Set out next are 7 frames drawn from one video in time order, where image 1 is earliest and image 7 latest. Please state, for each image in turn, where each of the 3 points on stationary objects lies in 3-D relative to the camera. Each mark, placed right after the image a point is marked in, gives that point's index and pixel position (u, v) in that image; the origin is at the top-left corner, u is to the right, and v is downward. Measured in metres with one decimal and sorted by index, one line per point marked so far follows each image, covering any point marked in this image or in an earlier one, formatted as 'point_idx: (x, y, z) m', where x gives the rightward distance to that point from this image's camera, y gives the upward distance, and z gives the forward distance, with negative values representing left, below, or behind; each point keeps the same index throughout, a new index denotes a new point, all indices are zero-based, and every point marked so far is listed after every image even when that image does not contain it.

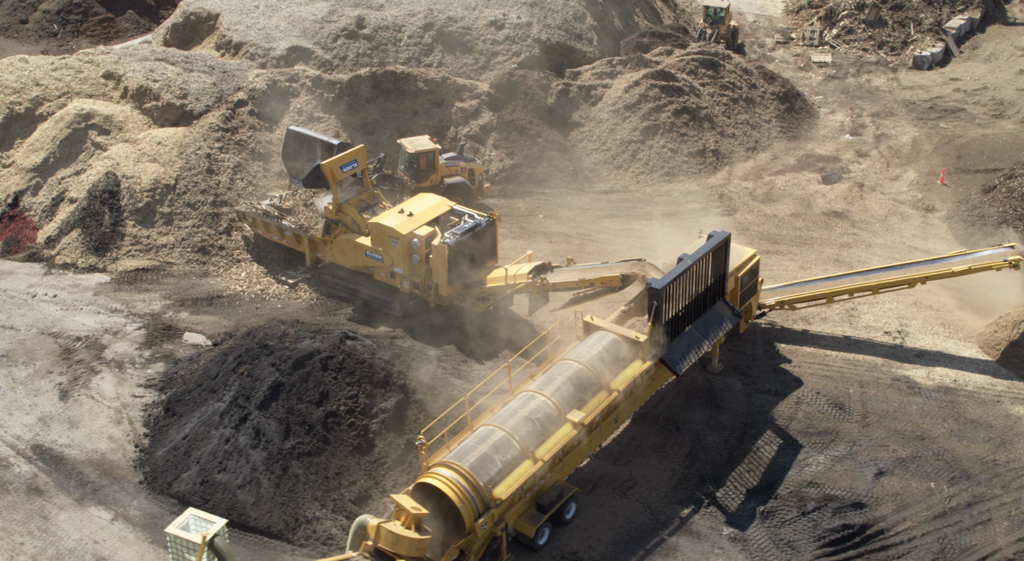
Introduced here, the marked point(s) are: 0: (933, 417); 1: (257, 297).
0: (+7.0, -2.2, +15.7) m
1: (-4.8, -0.3, +18.0) m
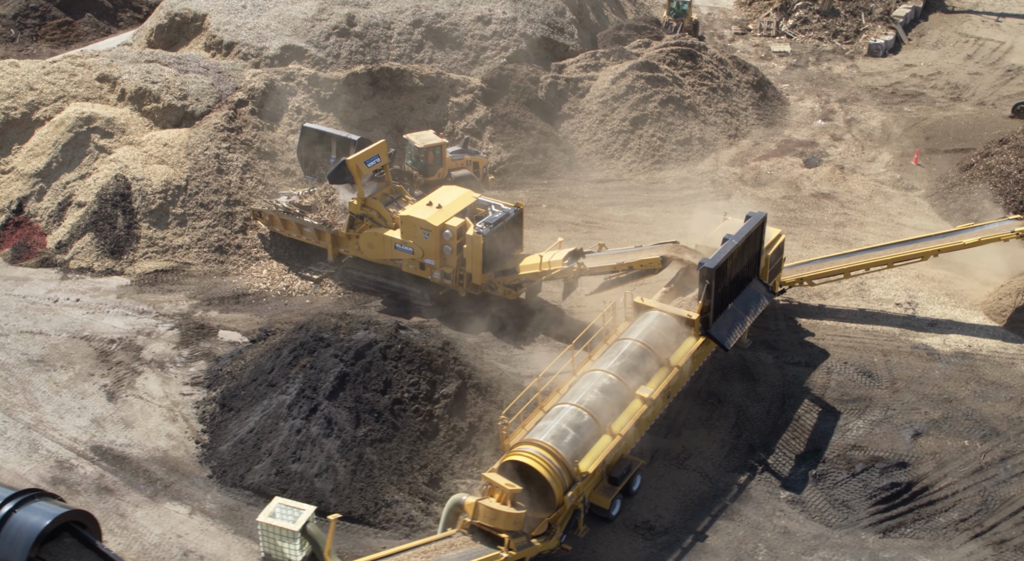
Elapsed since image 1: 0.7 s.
0: (+7.7, -1.7, +16.4) m
1: (-4.3, -0.2, +18.0) m
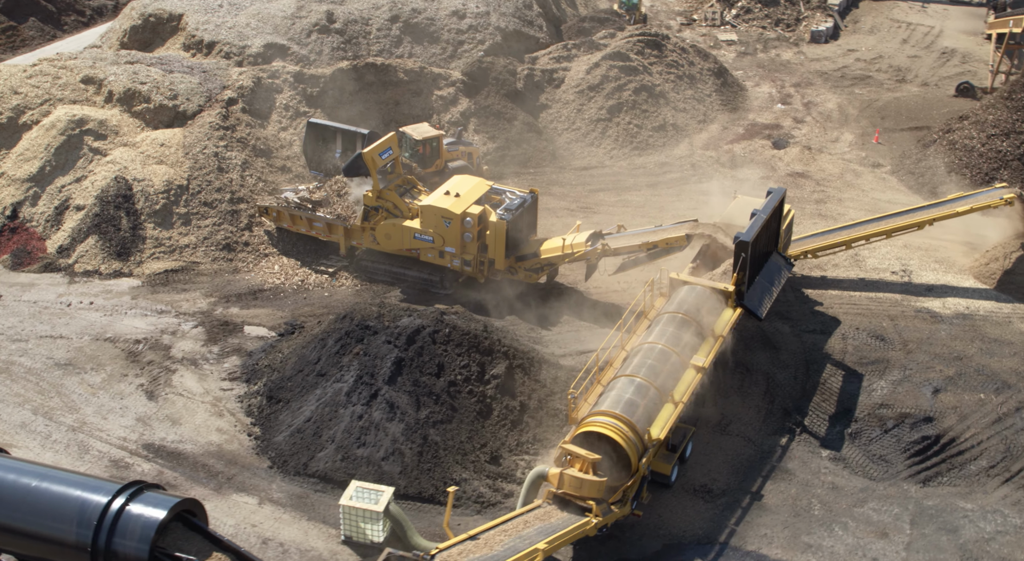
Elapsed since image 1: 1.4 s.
0: (+8.2, -1.1, +17.2) m
1: (-4.0, -0.1, +17.9) m
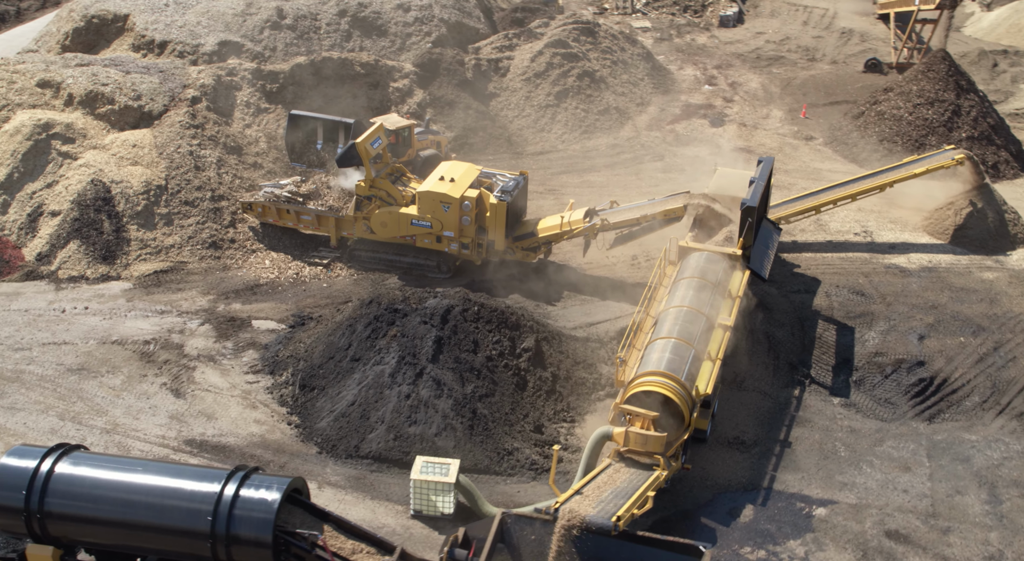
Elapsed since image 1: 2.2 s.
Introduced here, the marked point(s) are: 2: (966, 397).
0: (+8.2, -0.2, +18.5) m
1: (-4.1, 0.0, +17.8) m
2: (+7.3, -1.9, +15.4) m
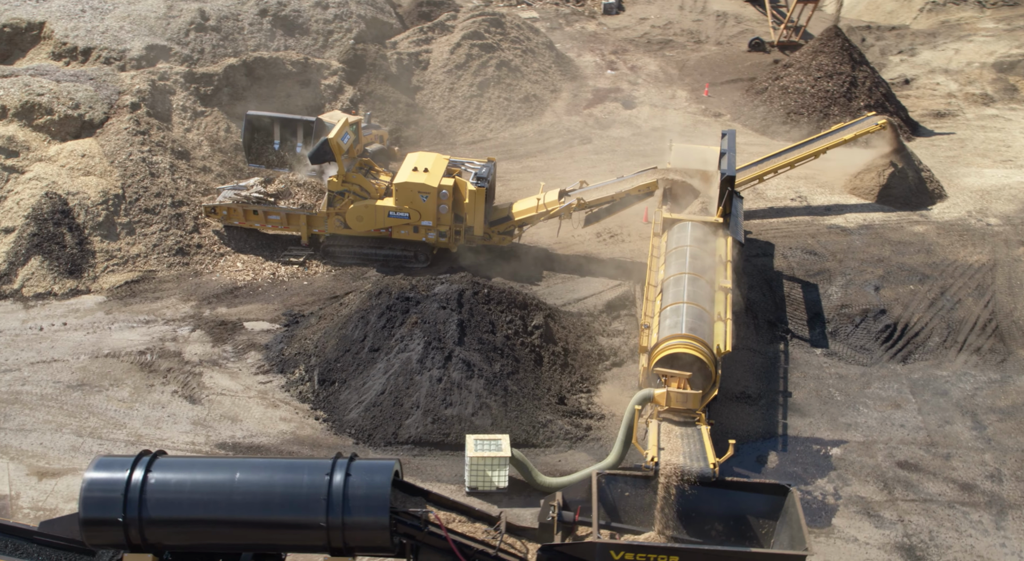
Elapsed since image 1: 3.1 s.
0: (+7.6, +0.7, +19.9) m
1: (-4.4, 0.0, +17.6) m
2: (+7.3, -1.0, +16.8) m
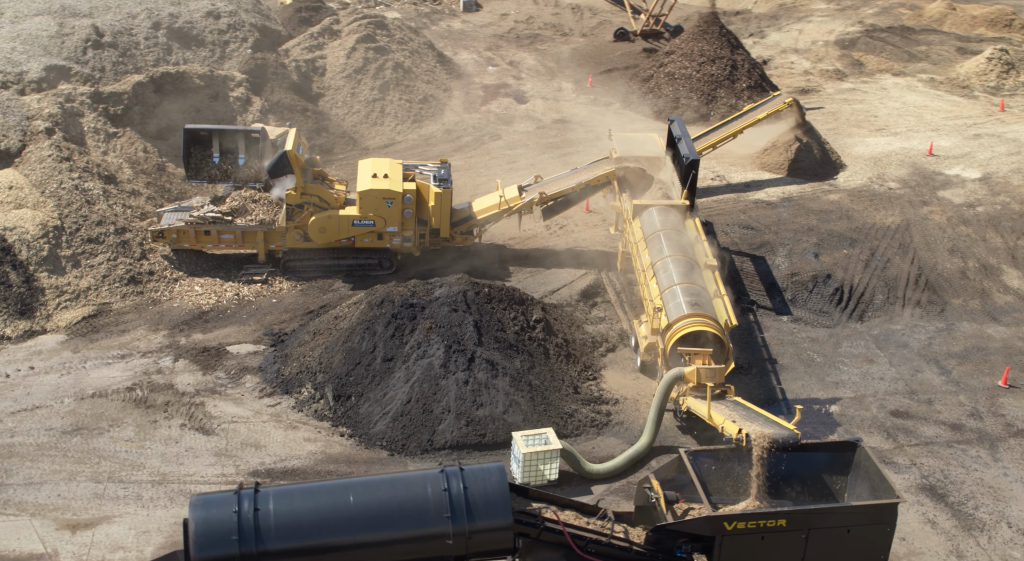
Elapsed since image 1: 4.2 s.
0: (+6.5, +1.4, +21.2) m
1: (-4.9, -0.4, +17.0) m
2: (+6.9, -0.3, +18.1) m
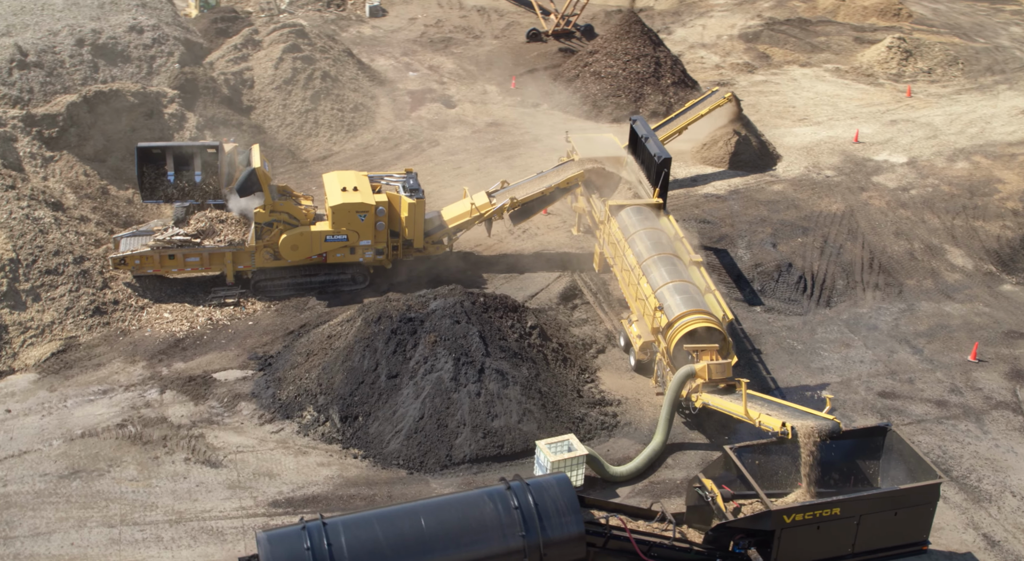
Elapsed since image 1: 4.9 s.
0: (+5.5, +1.6, +21.9) m
1: (-5.2, -0.8, +16.5) m
2: (+6.4, 0.0, +18.8) m
